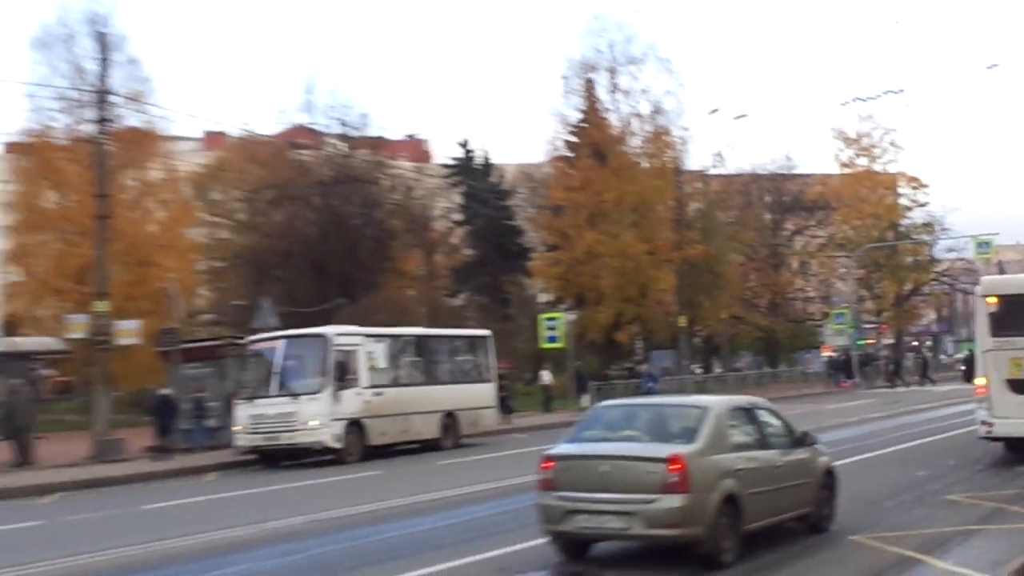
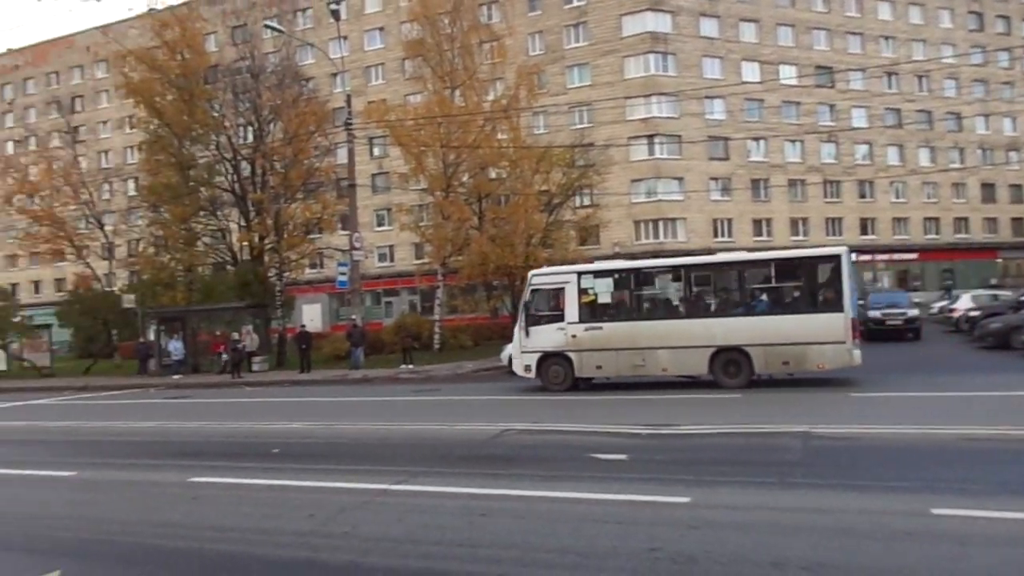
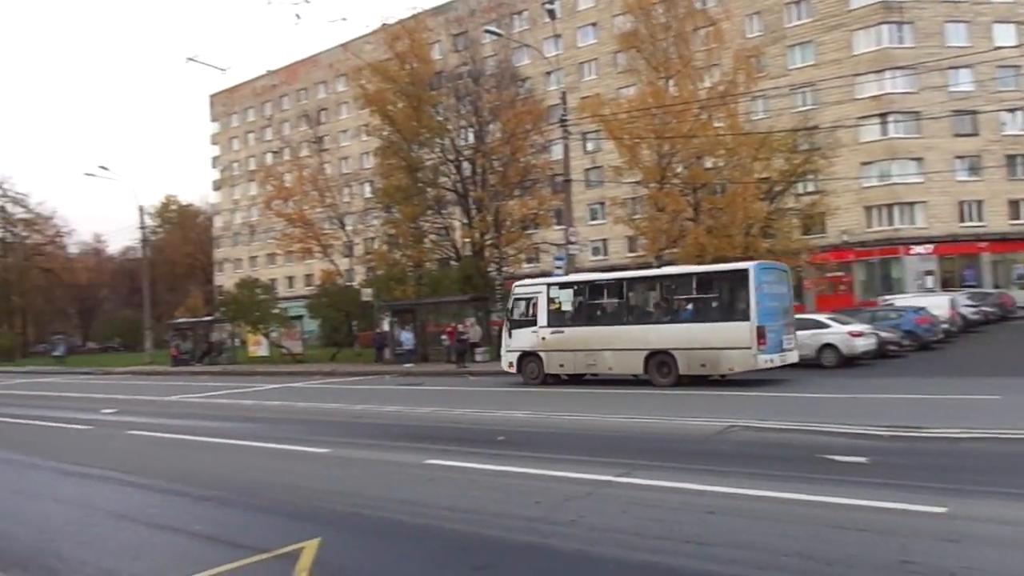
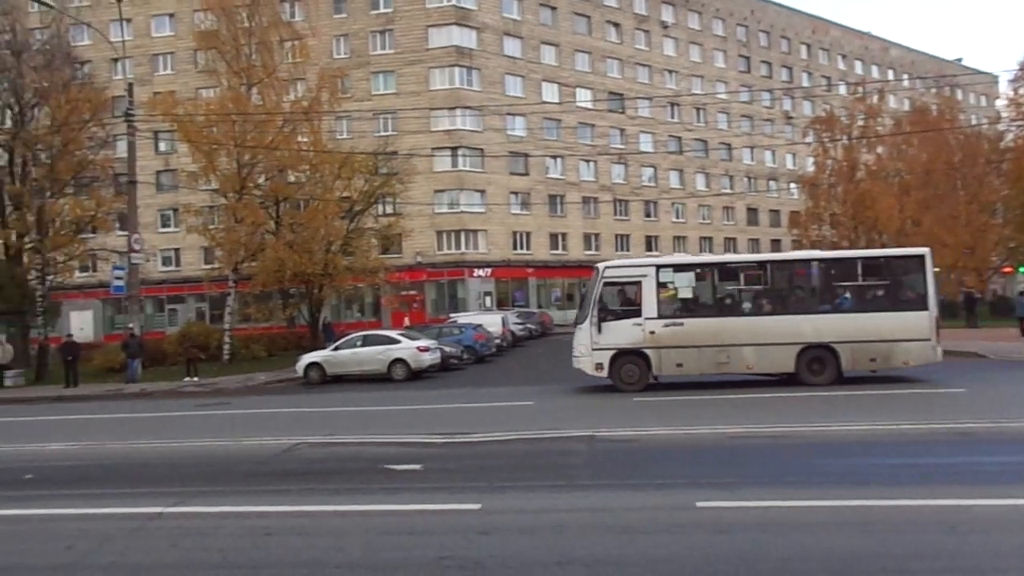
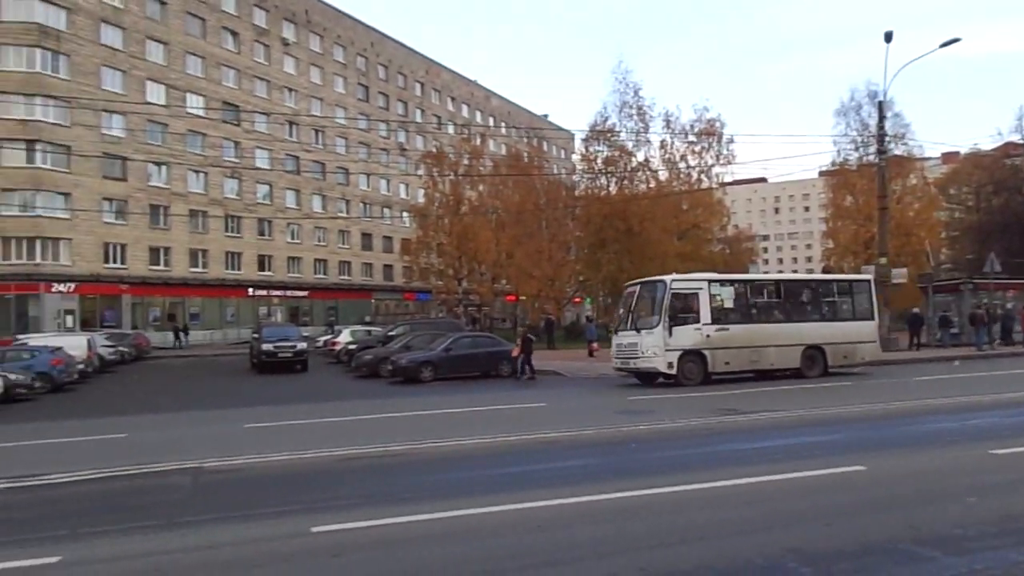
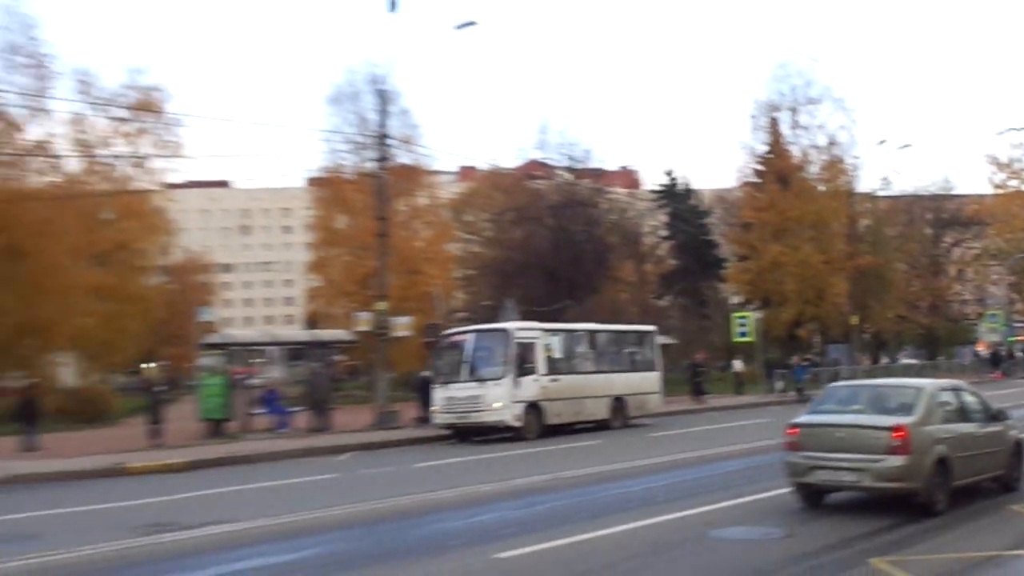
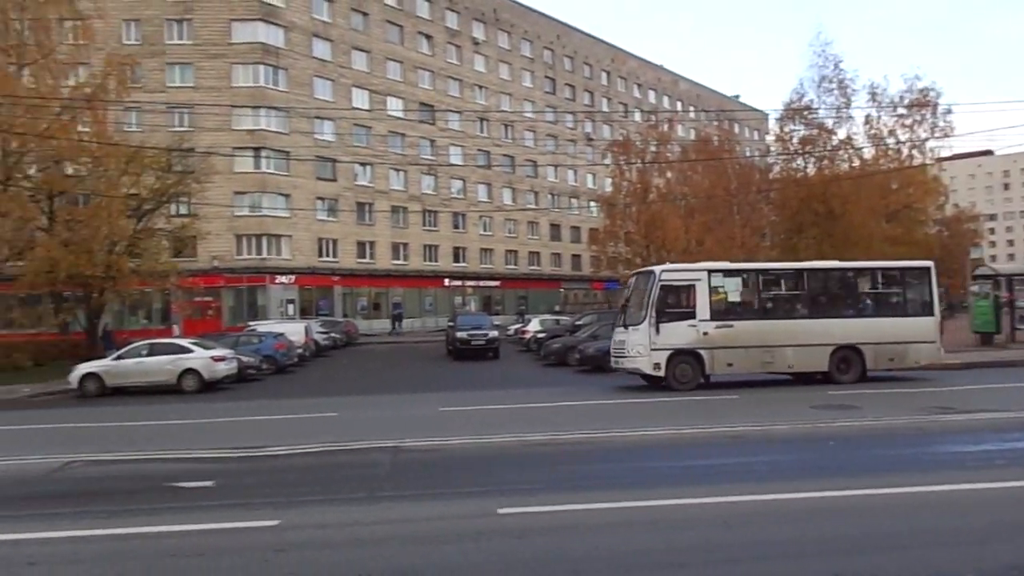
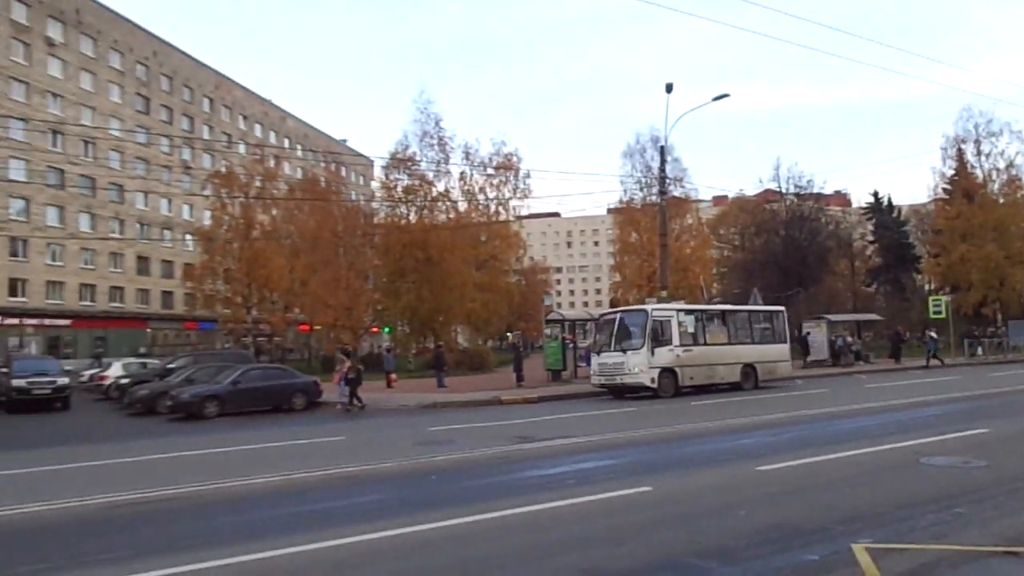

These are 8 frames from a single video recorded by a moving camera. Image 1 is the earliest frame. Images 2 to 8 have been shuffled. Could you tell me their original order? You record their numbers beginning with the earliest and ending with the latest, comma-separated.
6, 8, 5, 7, 4, 2, 3
